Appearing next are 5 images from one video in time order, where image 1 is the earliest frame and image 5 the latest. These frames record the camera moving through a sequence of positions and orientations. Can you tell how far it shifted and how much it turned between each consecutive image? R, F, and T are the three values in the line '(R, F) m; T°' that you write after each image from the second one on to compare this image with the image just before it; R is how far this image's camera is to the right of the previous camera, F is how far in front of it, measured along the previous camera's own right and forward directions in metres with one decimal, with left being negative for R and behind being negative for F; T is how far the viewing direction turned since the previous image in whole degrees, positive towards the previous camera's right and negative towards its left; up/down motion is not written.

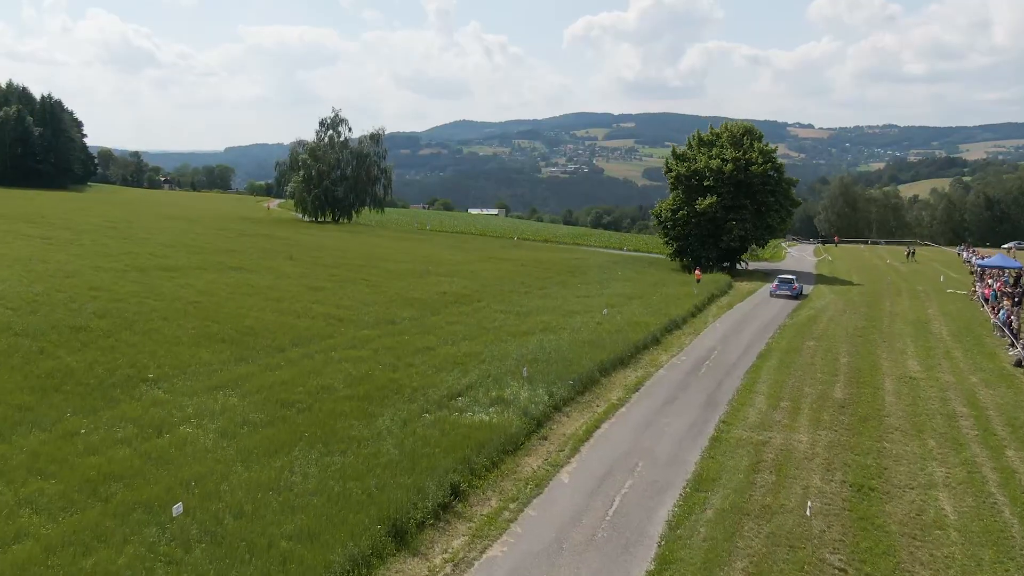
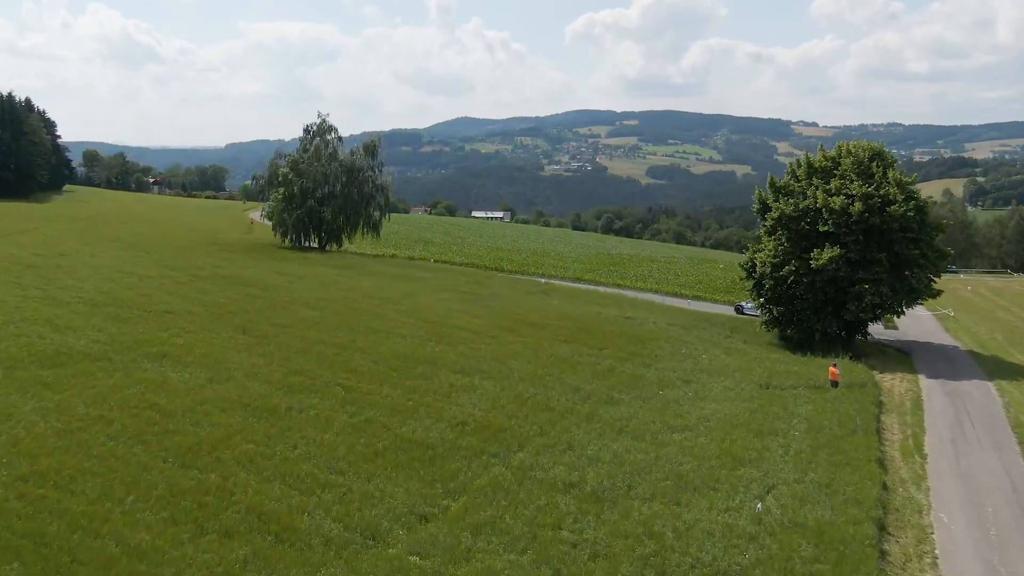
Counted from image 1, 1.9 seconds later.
(-1.2, +11.8) m; 0°
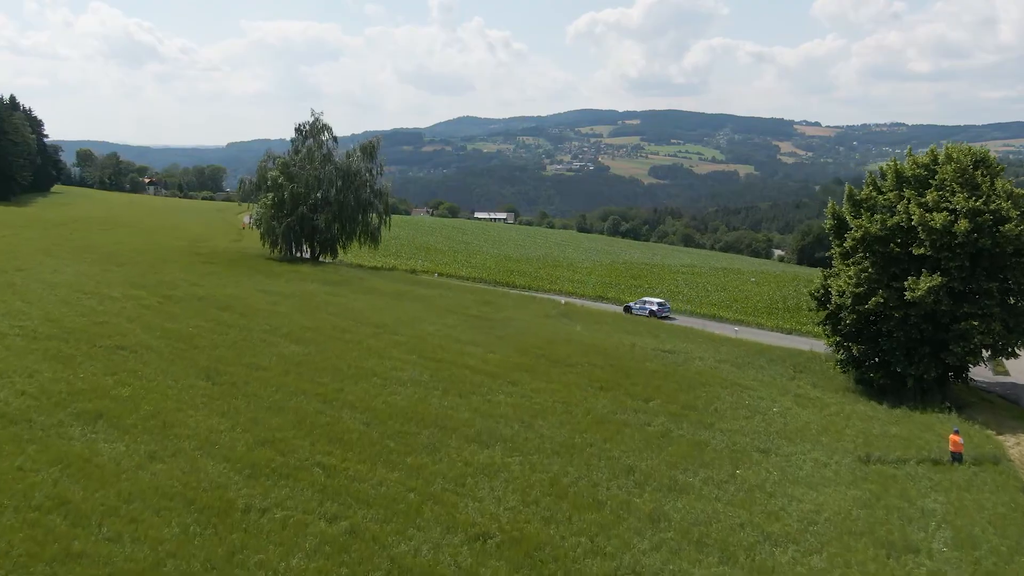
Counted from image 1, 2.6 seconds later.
(-0.6, +5.6) m; 0°
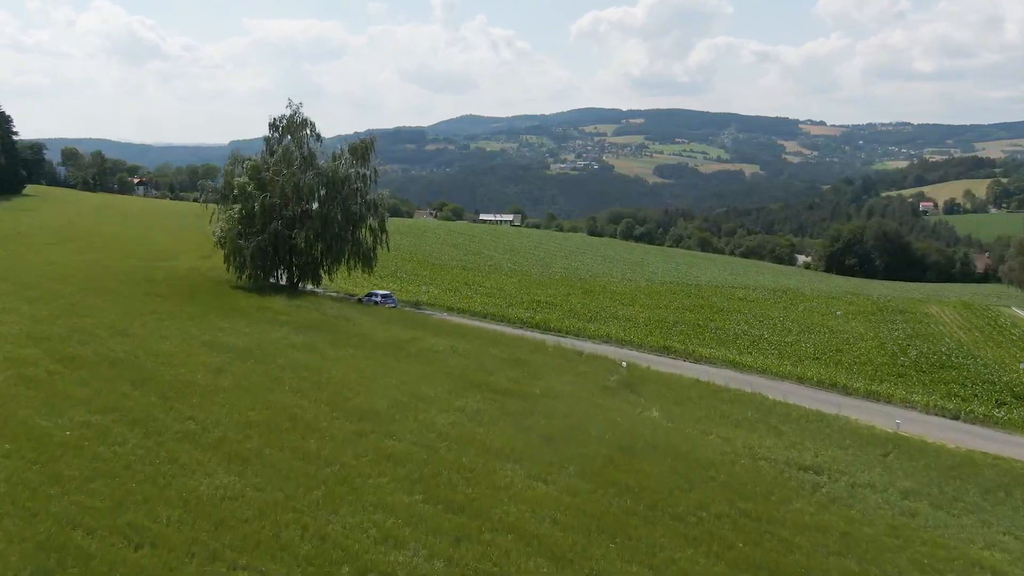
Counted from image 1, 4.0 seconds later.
(-1.2, +11.3) m; 0°
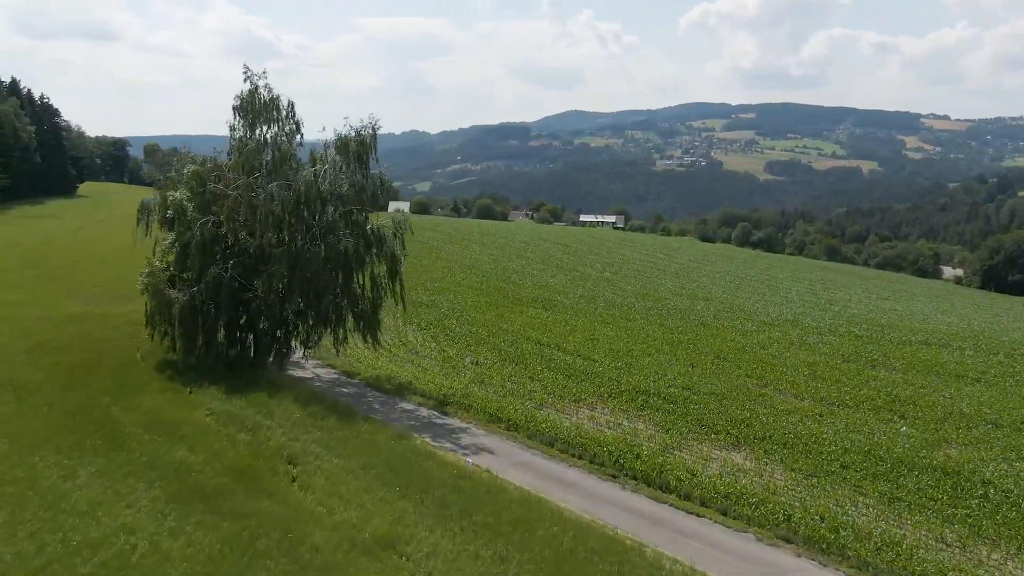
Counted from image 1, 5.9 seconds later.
(+0.3, +17.8) m; -6°
